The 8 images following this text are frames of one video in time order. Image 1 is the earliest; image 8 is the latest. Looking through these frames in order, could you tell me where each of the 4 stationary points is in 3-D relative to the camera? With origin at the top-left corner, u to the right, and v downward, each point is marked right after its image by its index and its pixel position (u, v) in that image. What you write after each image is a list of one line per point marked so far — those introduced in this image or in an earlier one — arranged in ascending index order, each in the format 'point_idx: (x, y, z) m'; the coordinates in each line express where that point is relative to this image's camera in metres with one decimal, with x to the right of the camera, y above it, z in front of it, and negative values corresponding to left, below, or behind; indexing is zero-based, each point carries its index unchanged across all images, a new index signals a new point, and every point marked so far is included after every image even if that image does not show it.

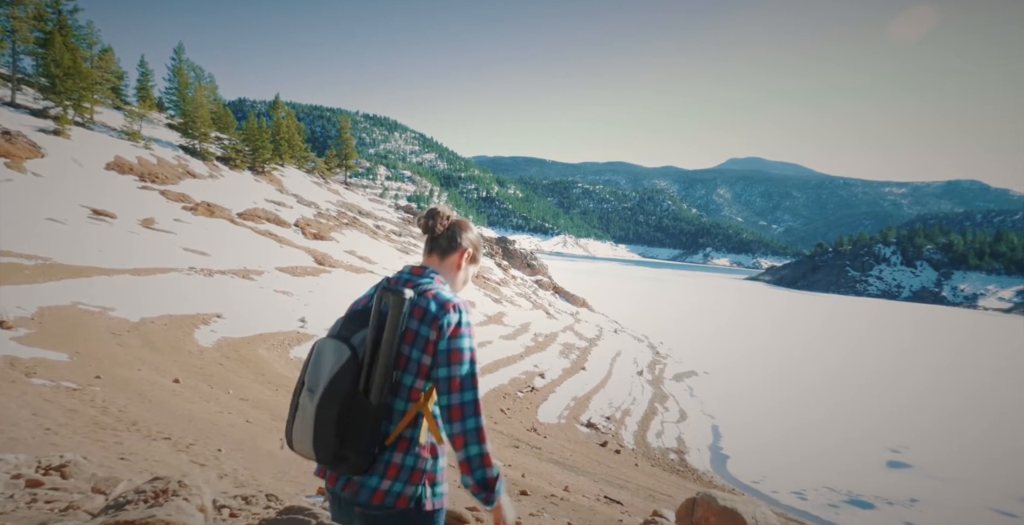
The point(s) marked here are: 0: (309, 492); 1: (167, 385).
0: (-2.5, -2.9, +6.8) m
1: (-6.8, -2.5, +10.7) m
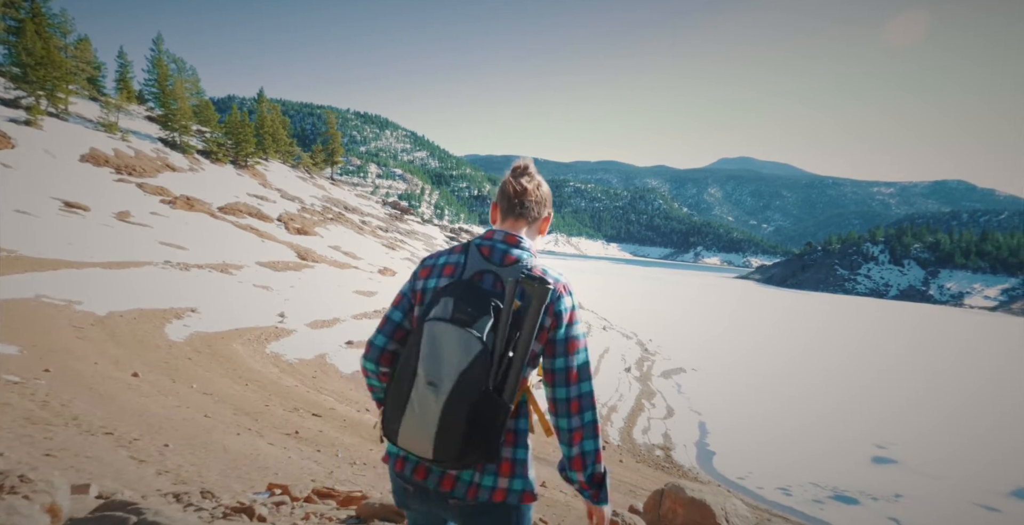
0: (-2.9, -2.6, +6.3) m
1: (-7.3, -2.2, +10.2) m
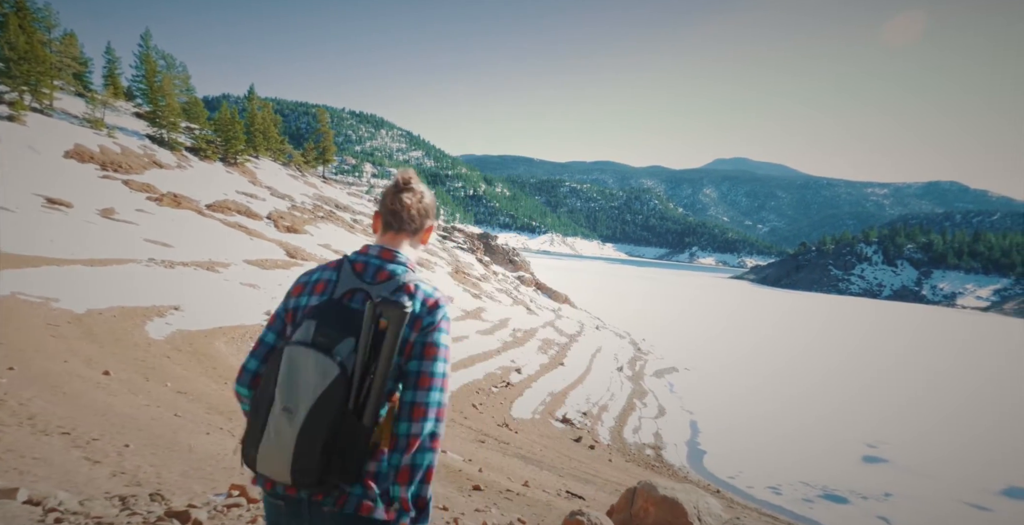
0: (-3.2, -2.6, +6.1) m
1: (-7.6, -2.1, +9.9) m
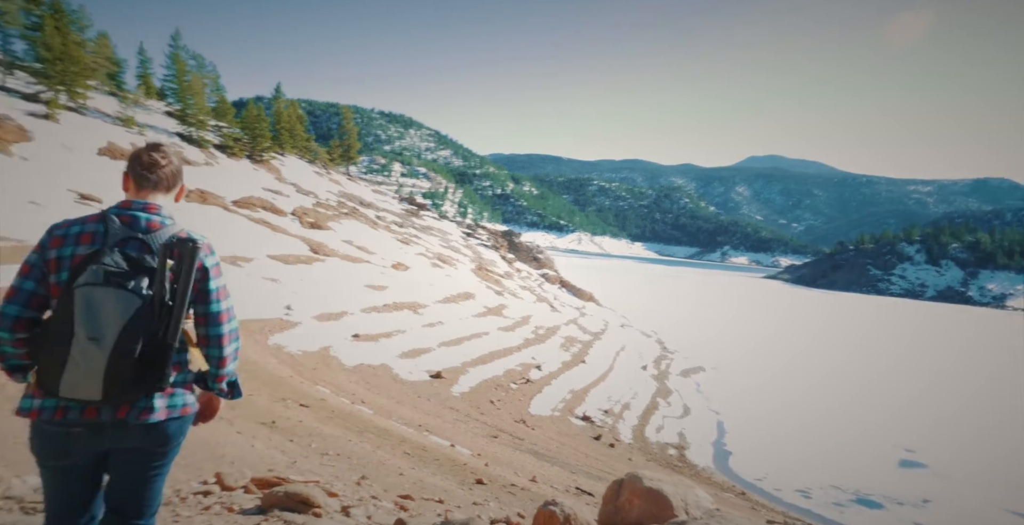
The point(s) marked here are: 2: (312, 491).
0: (-3.3, -2.3, +5.9) m
1: (-7.5, -1.9, +9.9) m
2: (-1.8, -2.0, +4.8) m
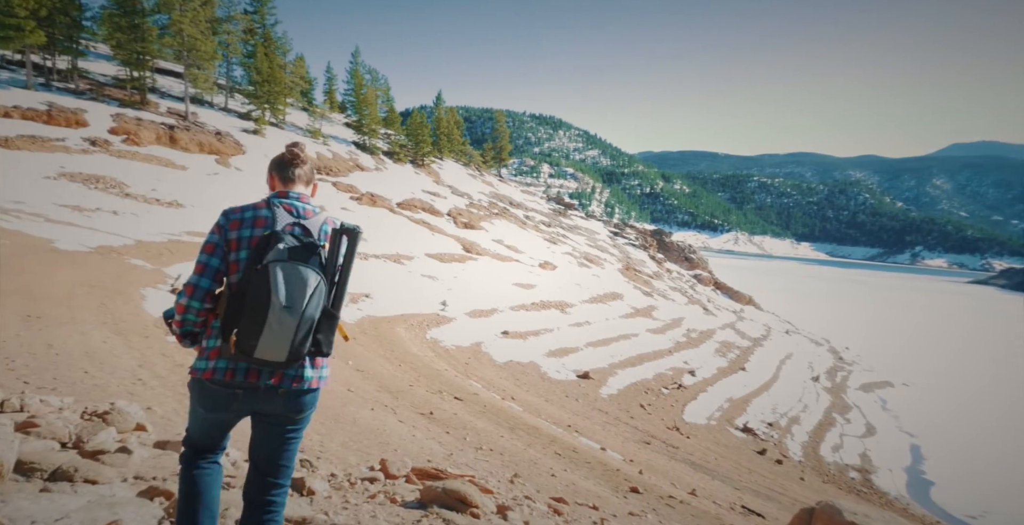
0: (-1.6, -2.3, +6.2) m
1: (-4.6, -1.8, +11.2) m
2: (-0.4, -2.0, +4.8) m
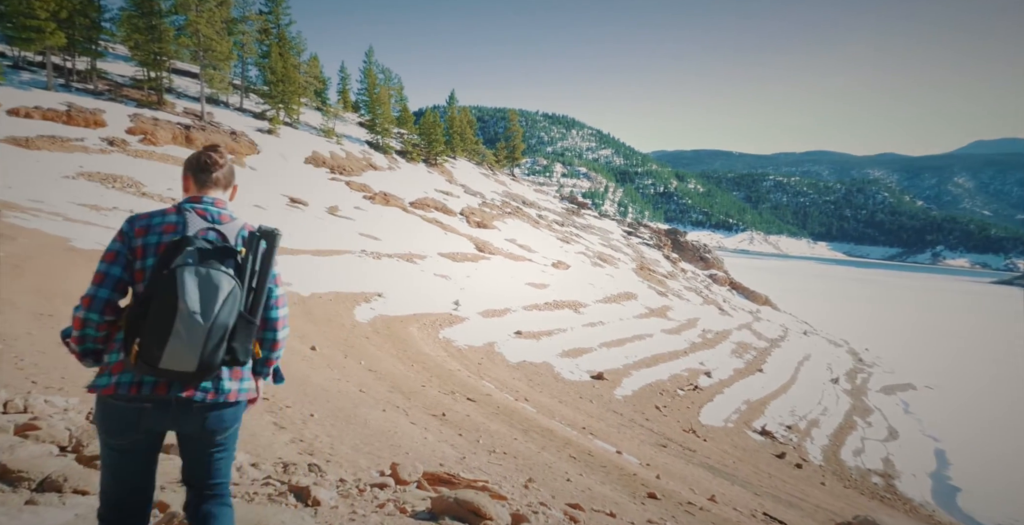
0: (-1.4, -2.3, +6.0) m
1: (-4.3, -1.8, +11.1) m
2: (-0.3, -2.0, +4.6) m
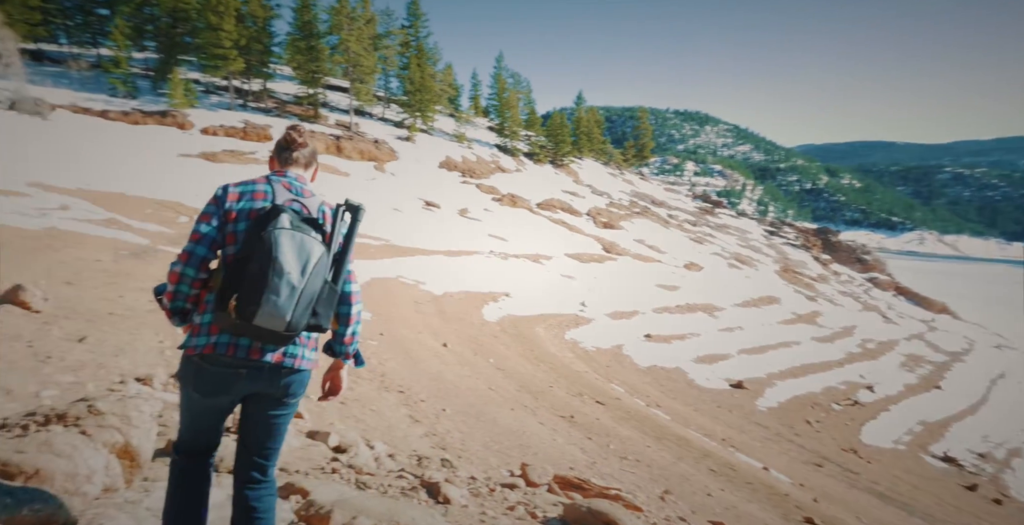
0: (0.0, -2.2, +5.9) m
1: (-1.6, -1.7, +11.5) m
2: (+0.8, -2.0, +4.2) m
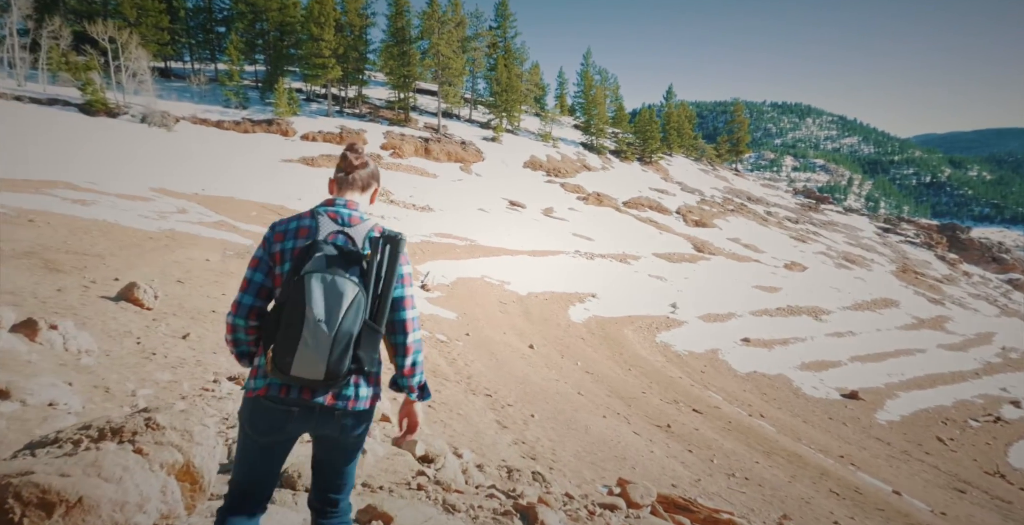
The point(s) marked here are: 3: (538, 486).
0: (+0.9, -2.2, +5.4) m
1: (+0.2, -1.7, +11.2) m
2: (+1.5, -1.9, +3.7) m
3: (+0.2, -1.8, +4.5) m
